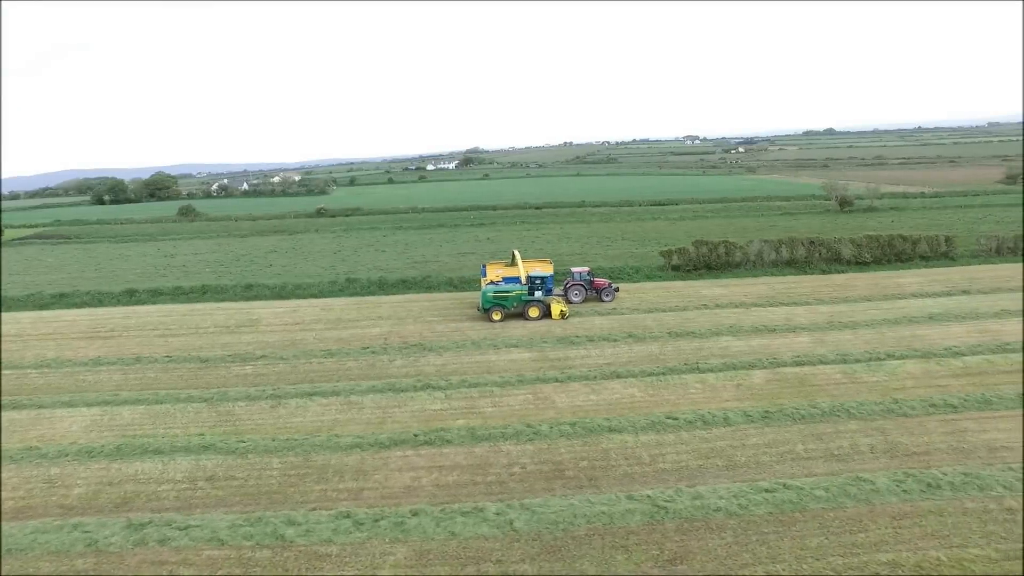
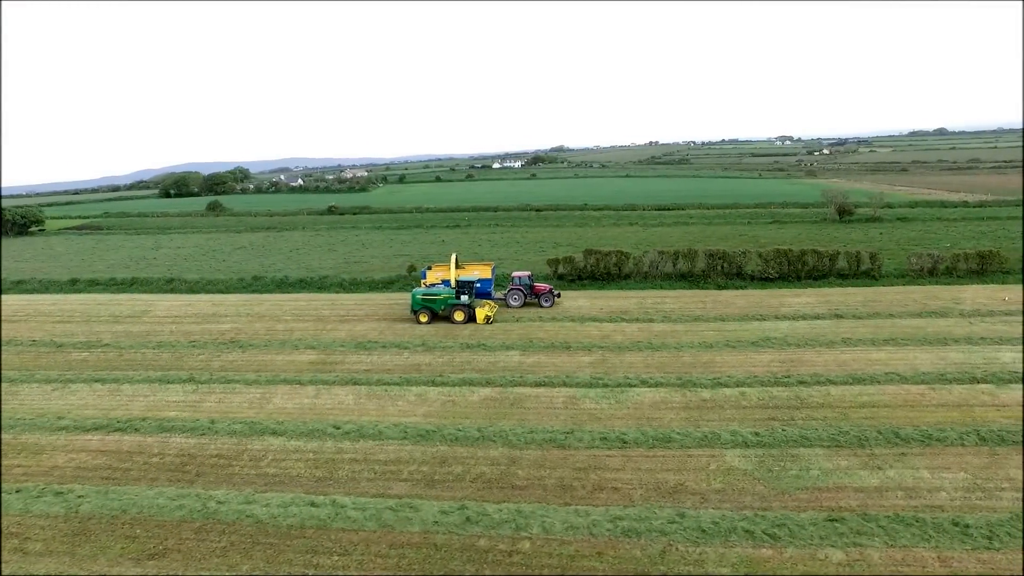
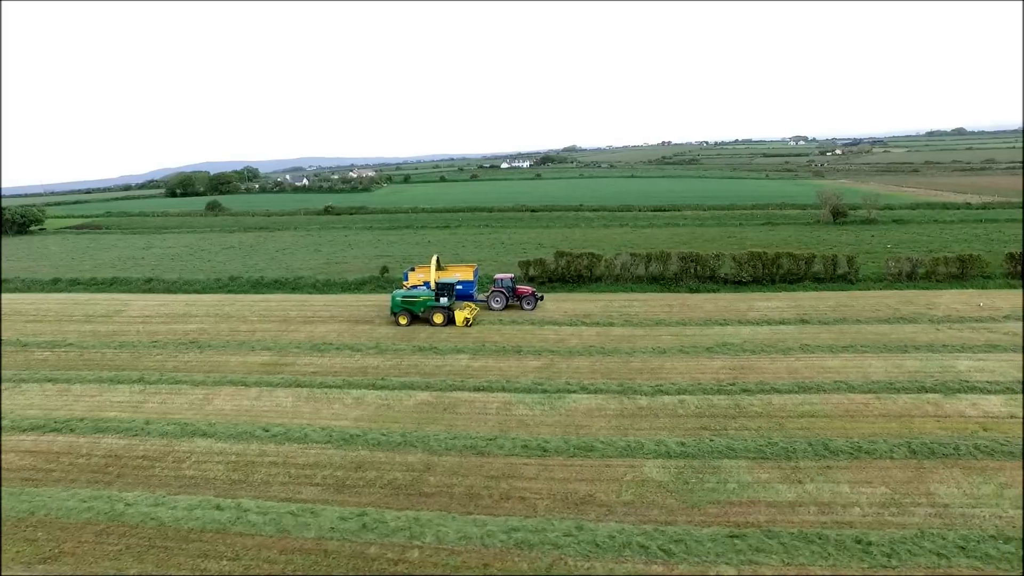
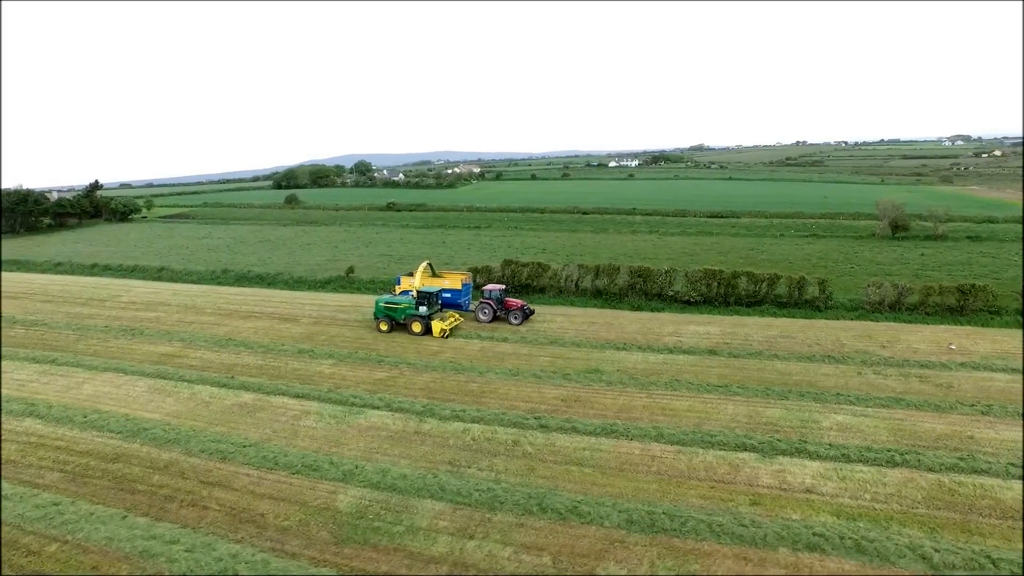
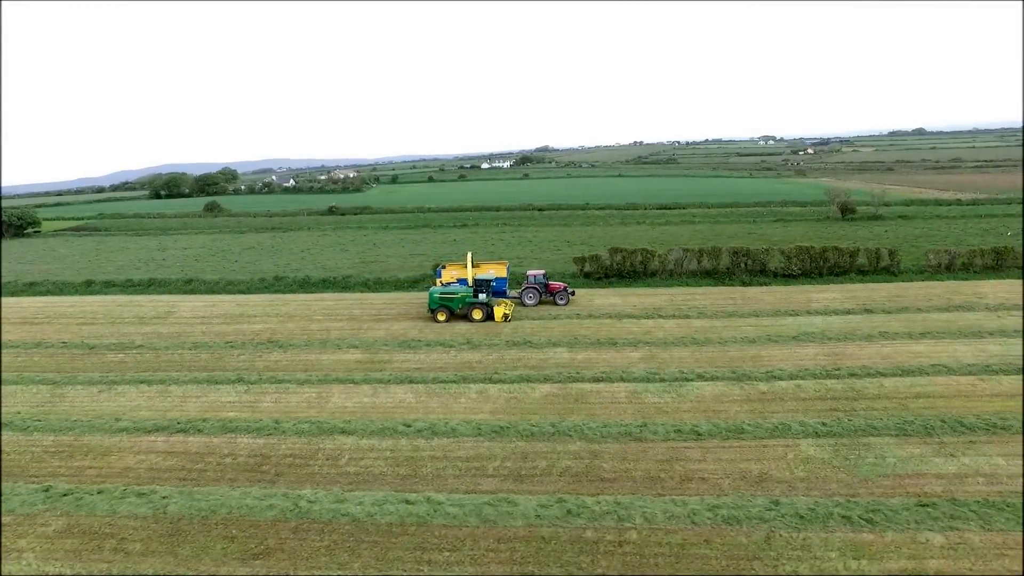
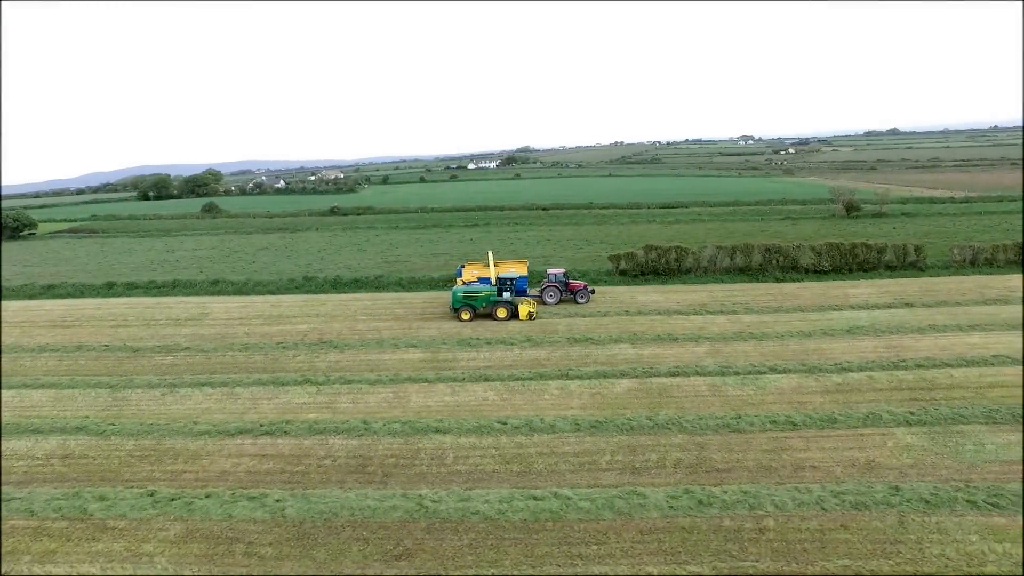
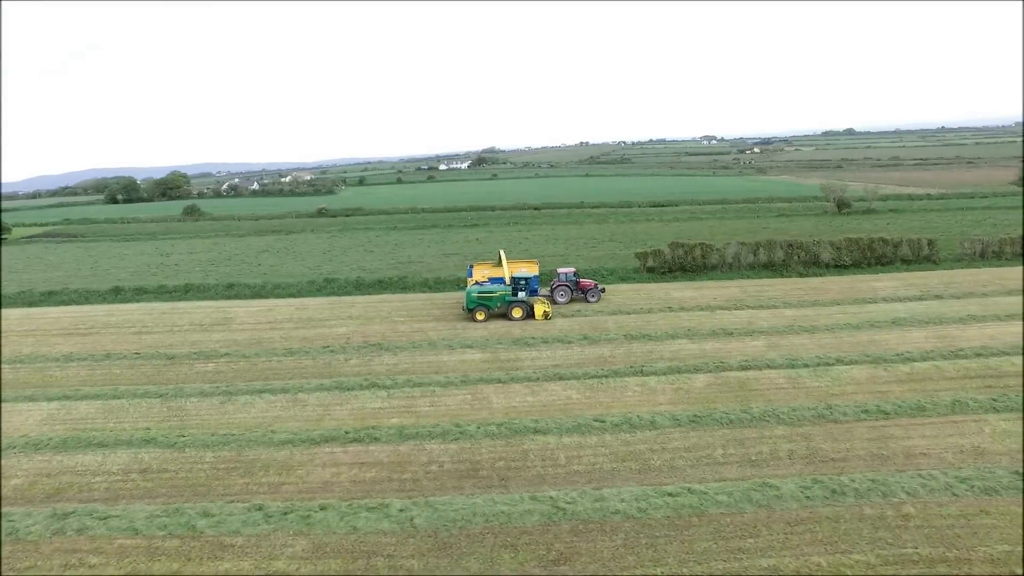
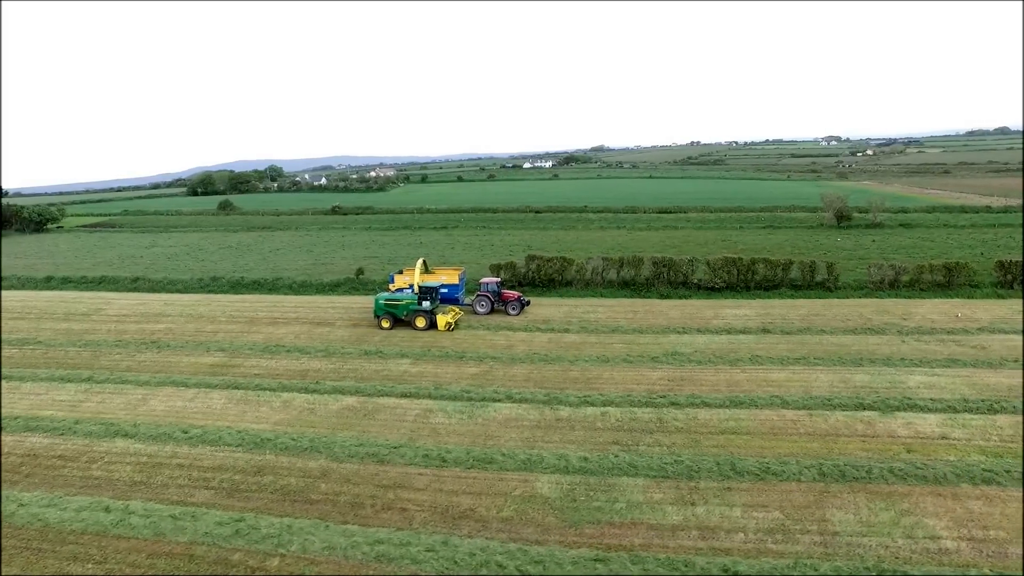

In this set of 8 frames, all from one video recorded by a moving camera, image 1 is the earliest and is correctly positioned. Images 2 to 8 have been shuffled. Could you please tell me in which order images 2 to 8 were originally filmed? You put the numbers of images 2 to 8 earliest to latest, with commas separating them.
7, 6, 5, 2, 3, 8, 4
